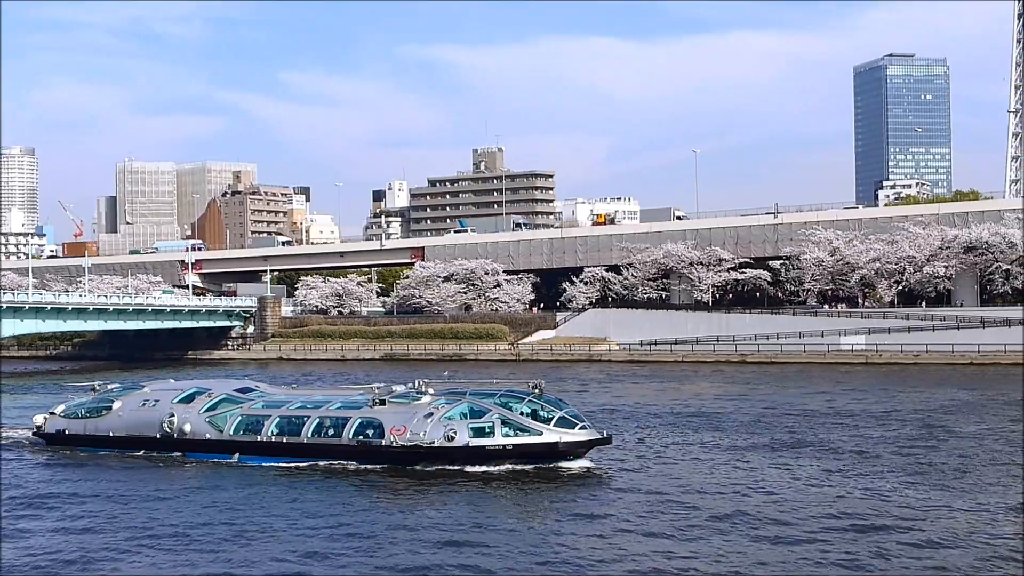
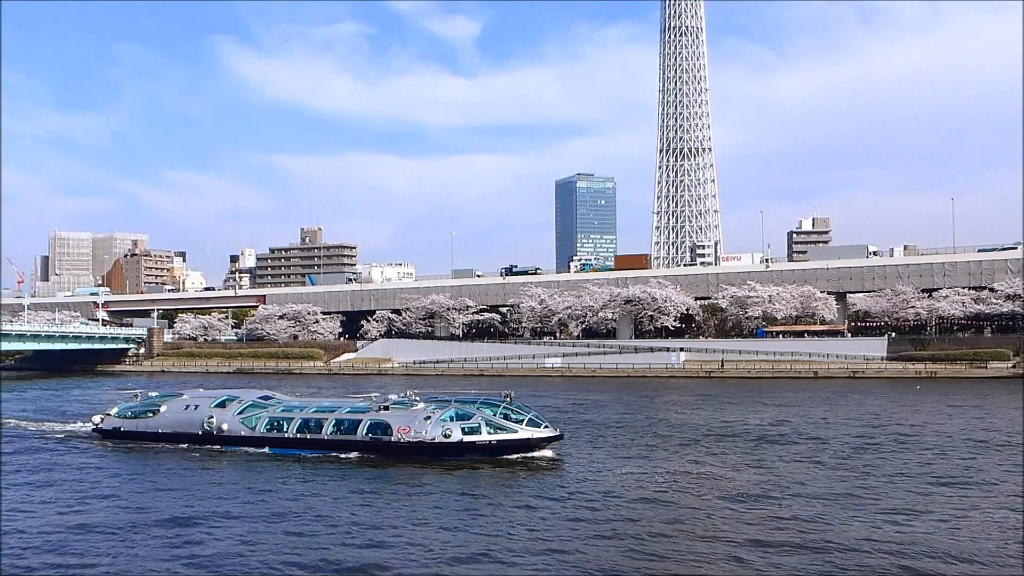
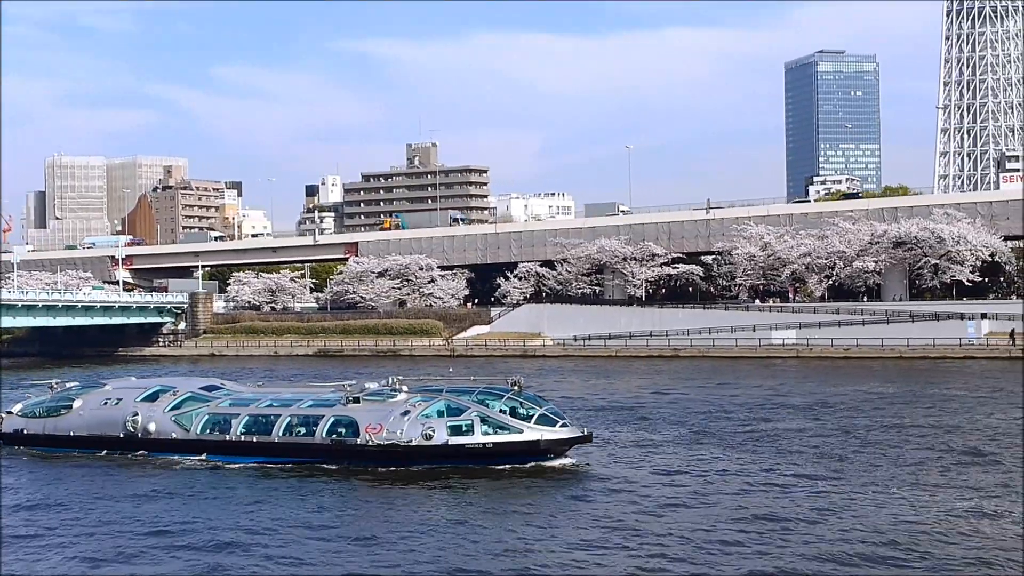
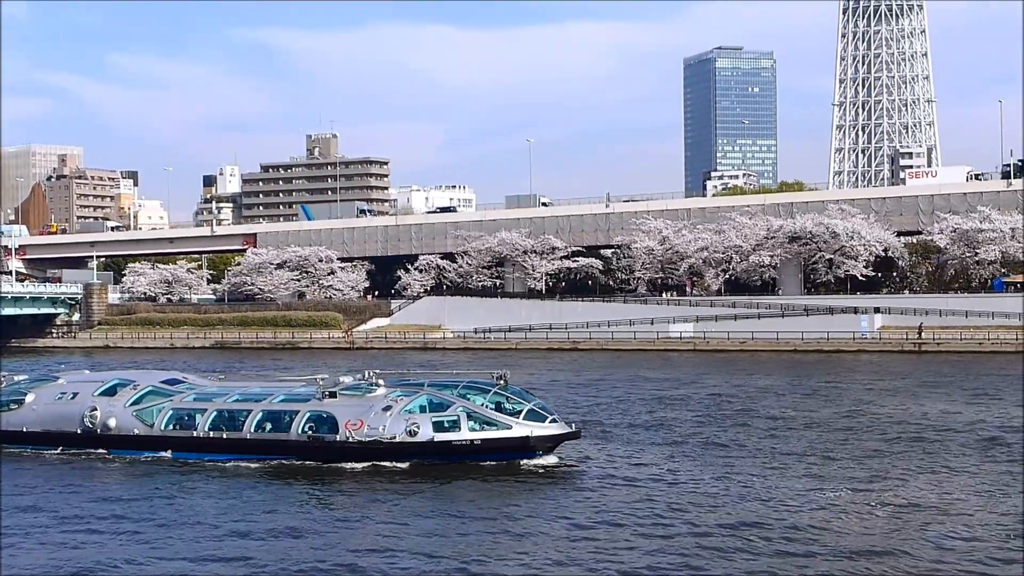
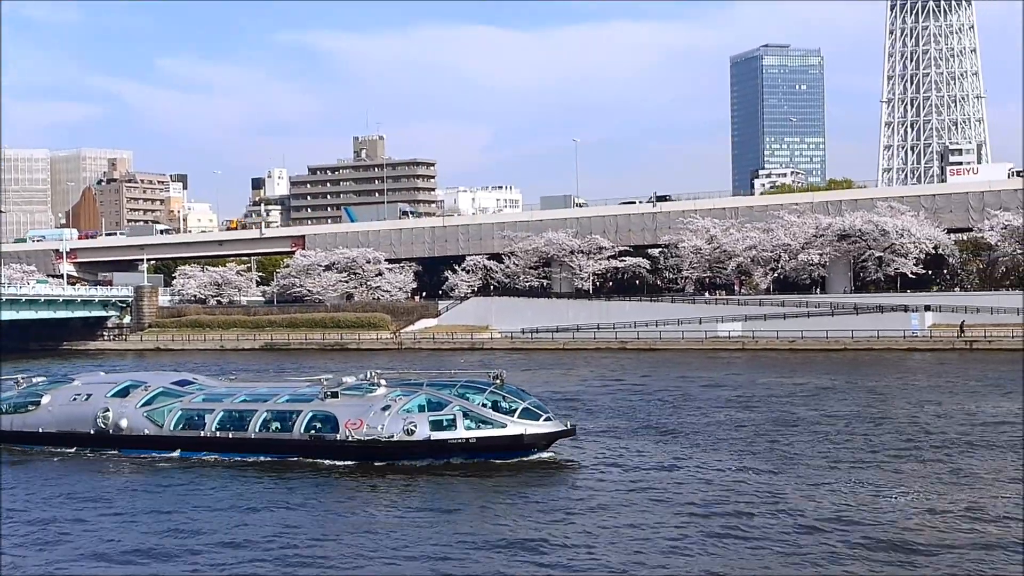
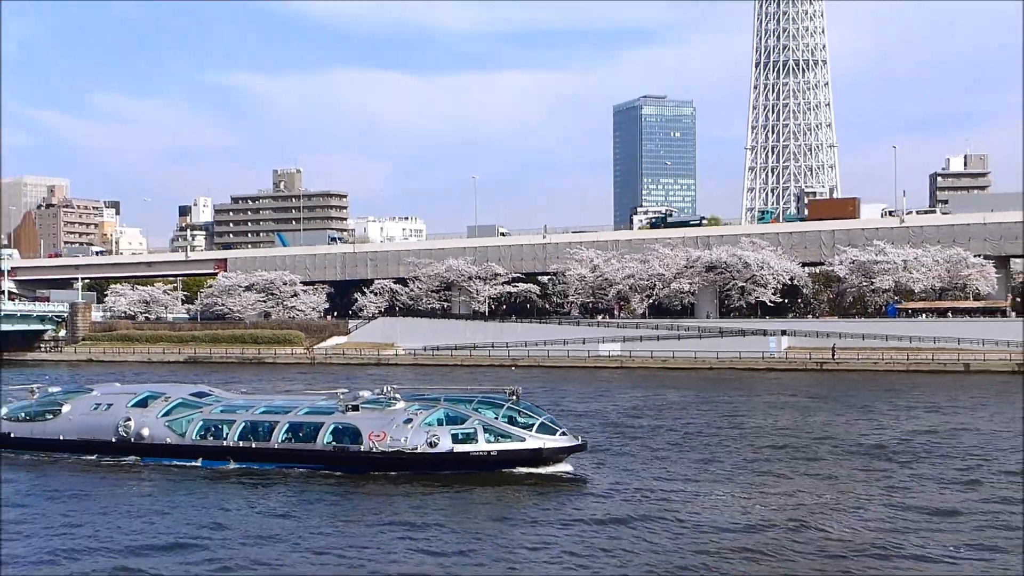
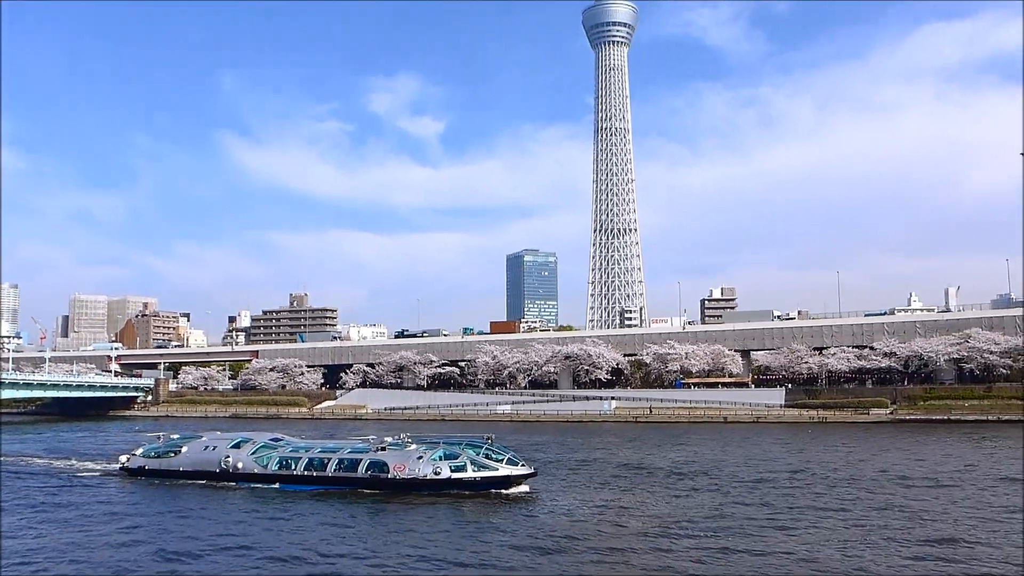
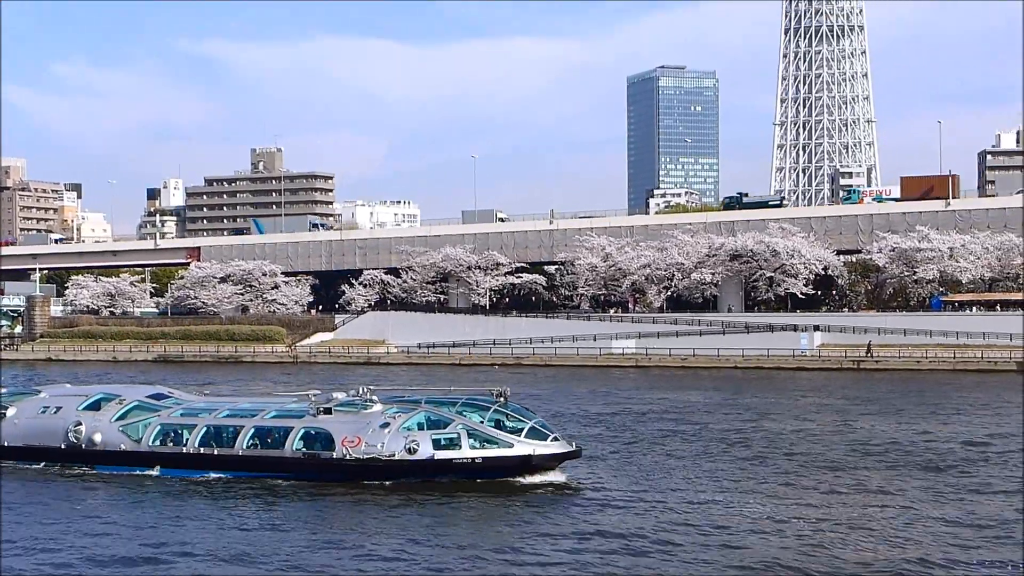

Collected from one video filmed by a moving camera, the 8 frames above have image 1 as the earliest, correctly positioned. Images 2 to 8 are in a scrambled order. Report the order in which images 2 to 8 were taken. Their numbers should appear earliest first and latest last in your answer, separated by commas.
3, 5, 4, 8, 6, 2, 7
